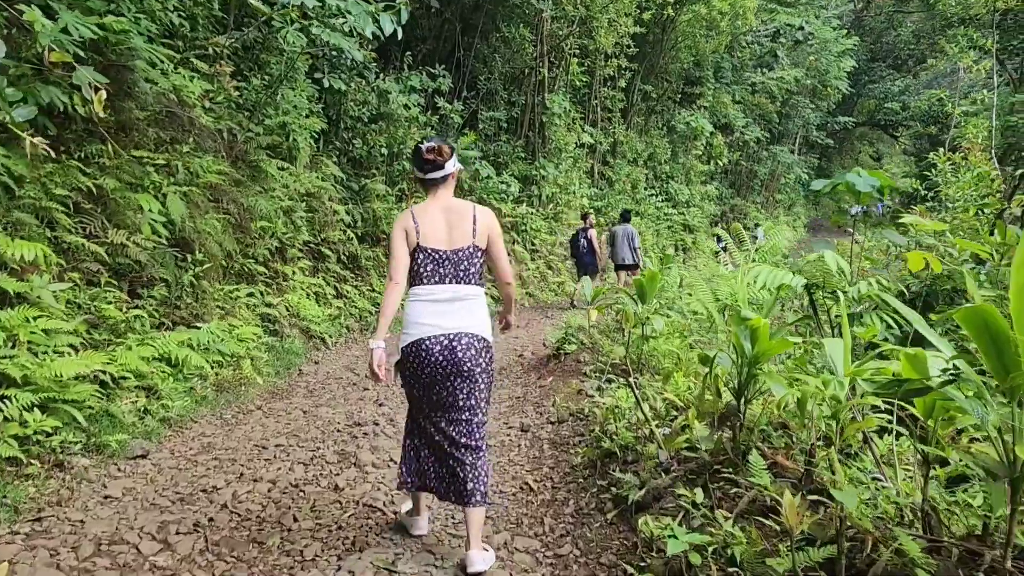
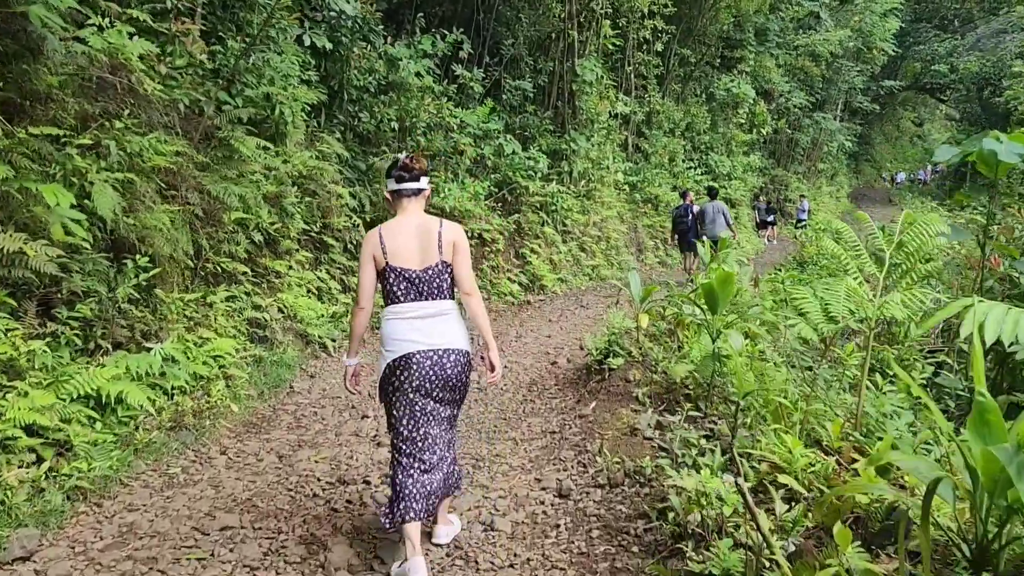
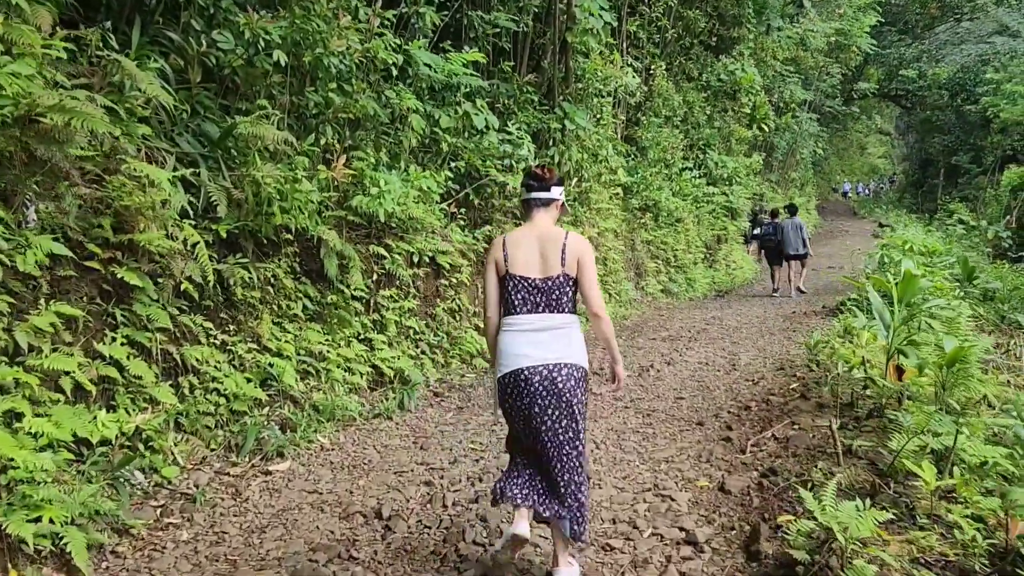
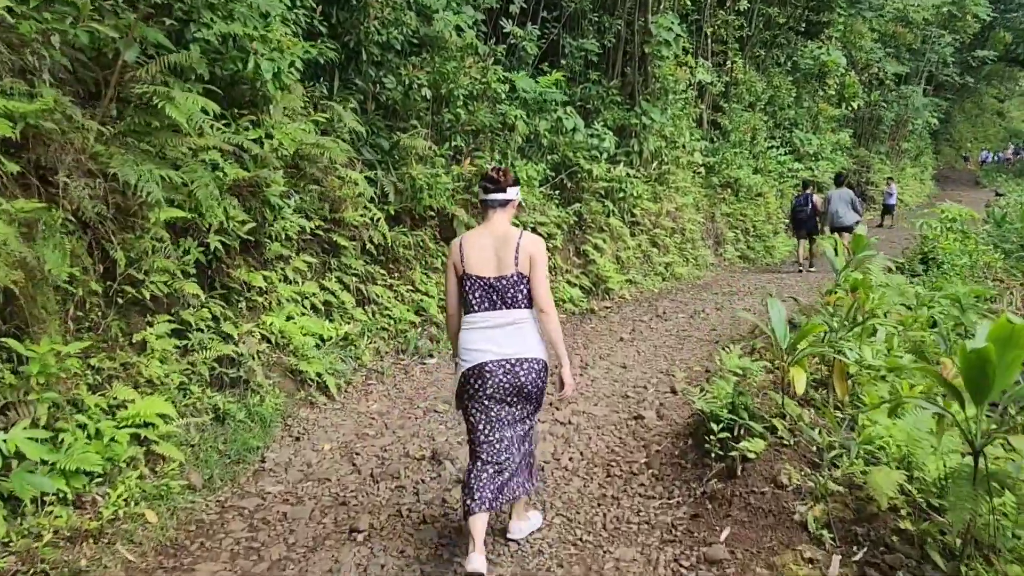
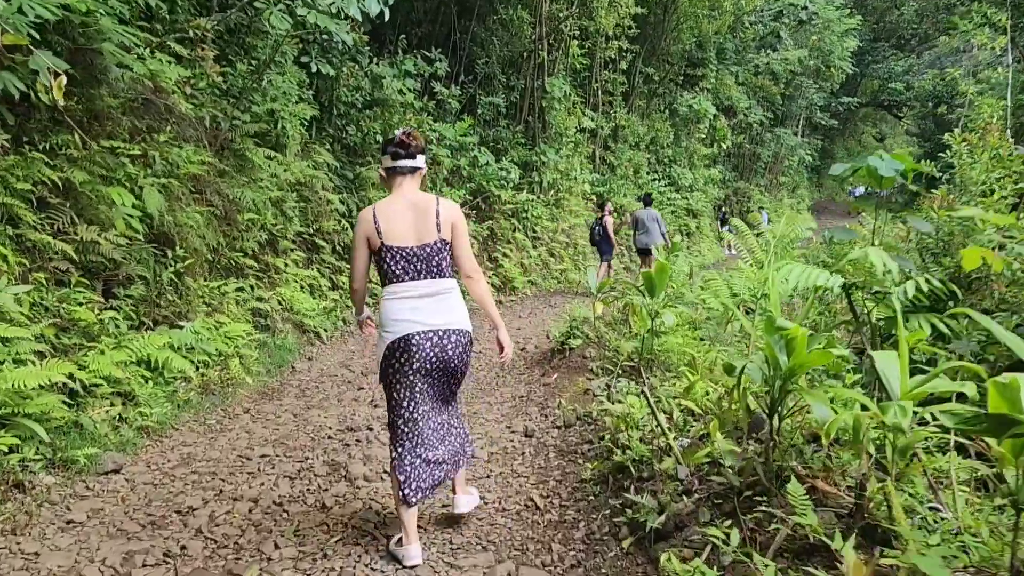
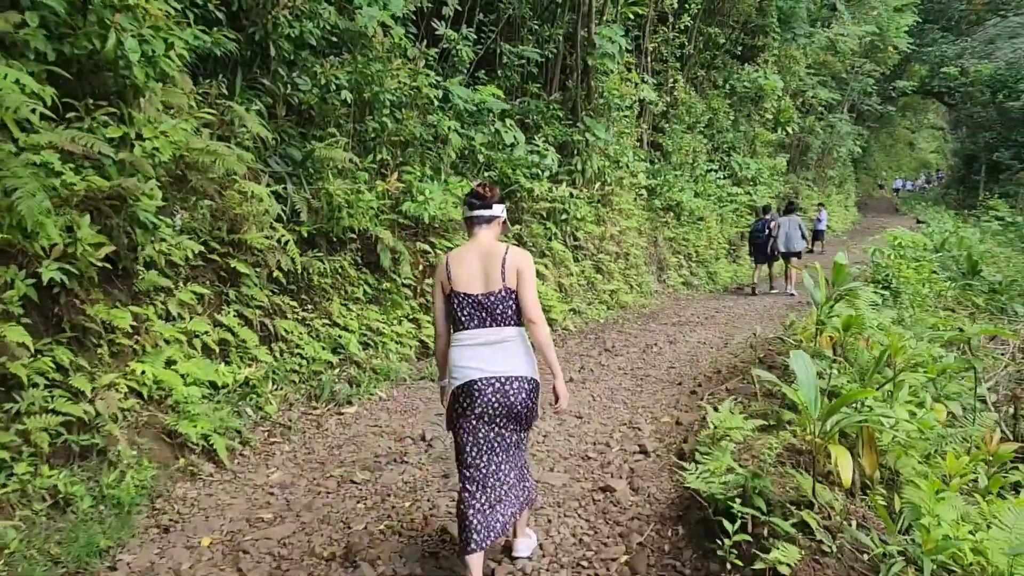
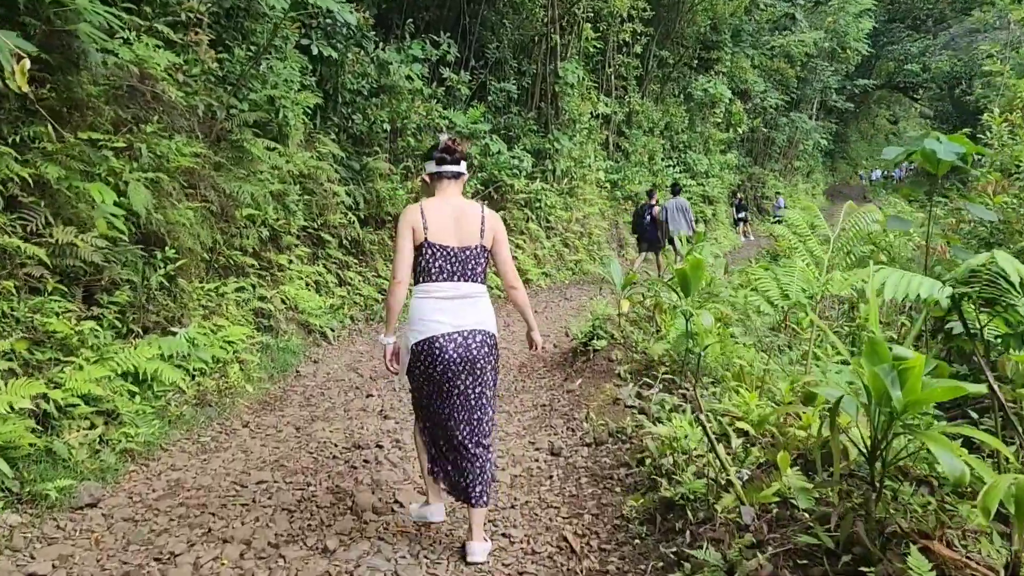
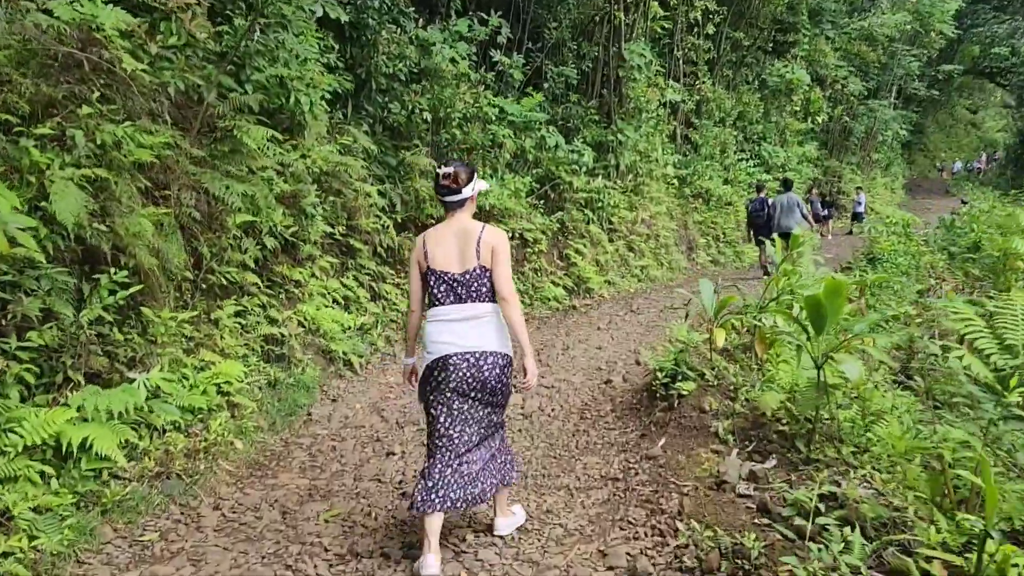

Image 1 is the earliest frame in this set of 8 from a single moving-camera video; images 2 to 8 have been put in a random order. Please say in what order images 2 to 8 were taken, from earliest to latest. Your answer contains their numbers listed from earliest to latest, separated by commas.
5, 7, 2, 8, 4, 6, 3
